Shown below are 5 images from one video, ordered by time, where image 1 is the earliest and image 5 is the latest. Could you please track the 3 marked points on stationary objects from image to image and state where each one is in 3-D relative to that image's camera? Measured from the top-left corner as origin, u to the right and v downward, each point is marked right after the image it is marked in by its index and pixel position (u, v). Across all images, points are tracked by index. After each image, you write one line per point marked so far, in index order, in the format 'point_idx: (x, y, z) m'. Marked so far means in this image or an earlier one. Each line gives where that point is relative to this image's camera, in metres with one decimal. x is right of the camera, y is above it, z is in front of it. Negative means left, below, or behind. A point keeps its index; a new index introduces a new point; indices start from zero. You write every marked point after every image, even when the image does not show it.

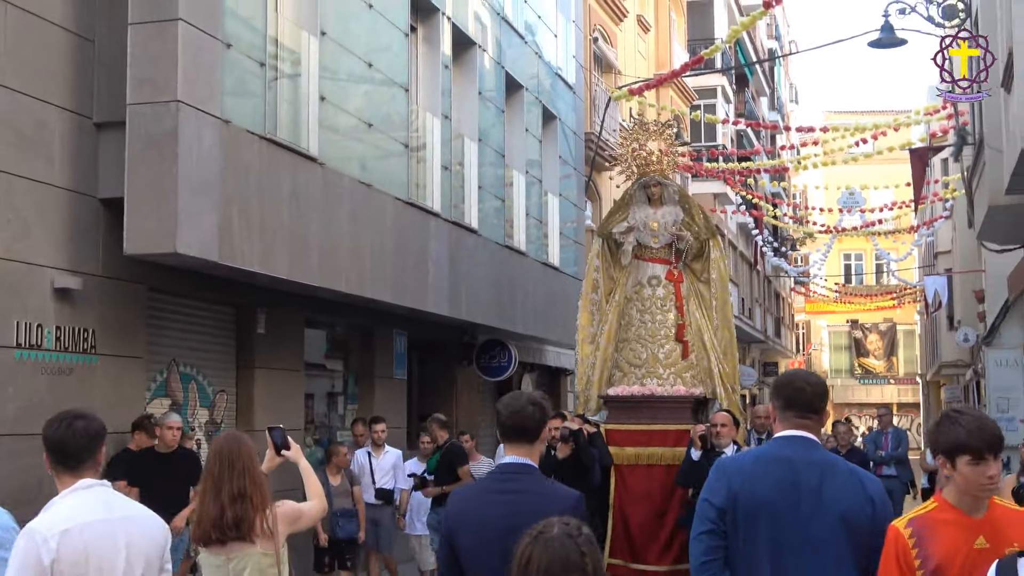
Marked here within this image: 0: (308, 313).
0: (-1.8, -0.3, +10.6) m
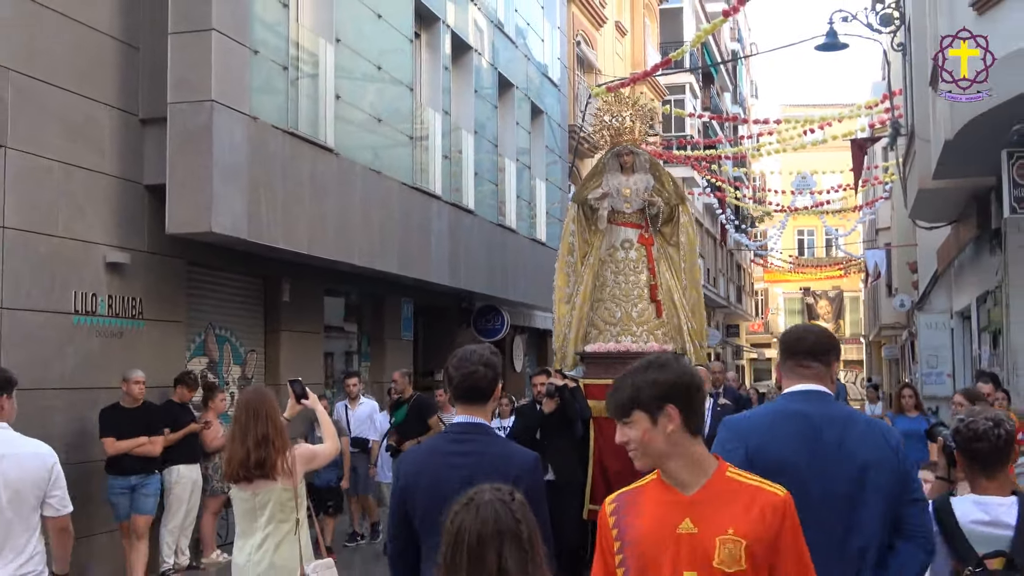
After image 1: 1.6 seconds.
0: (-1.9, 0.0, +11.7) m
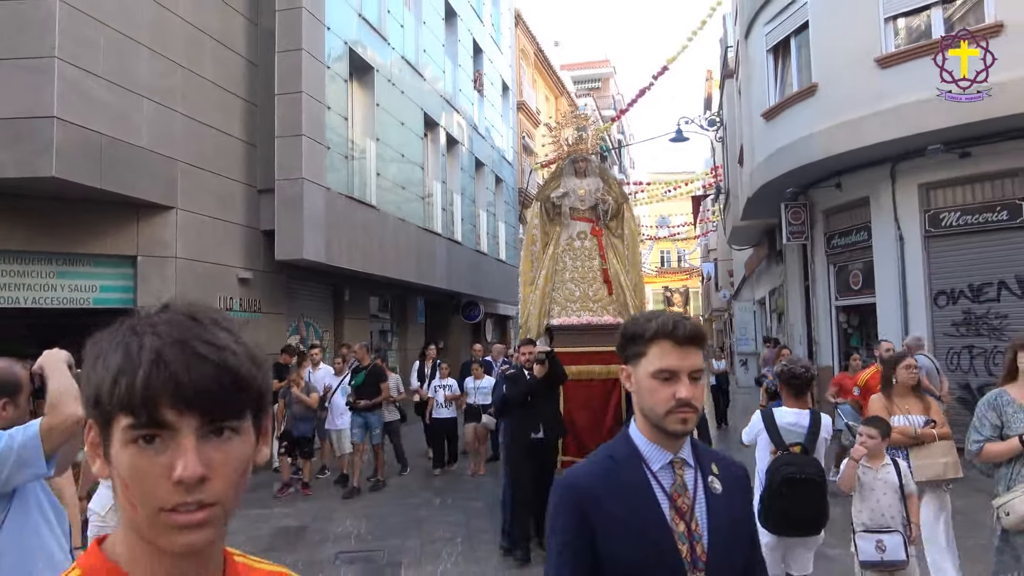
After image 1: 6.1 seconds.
0: (-2.5, 0.0, +17.0) m
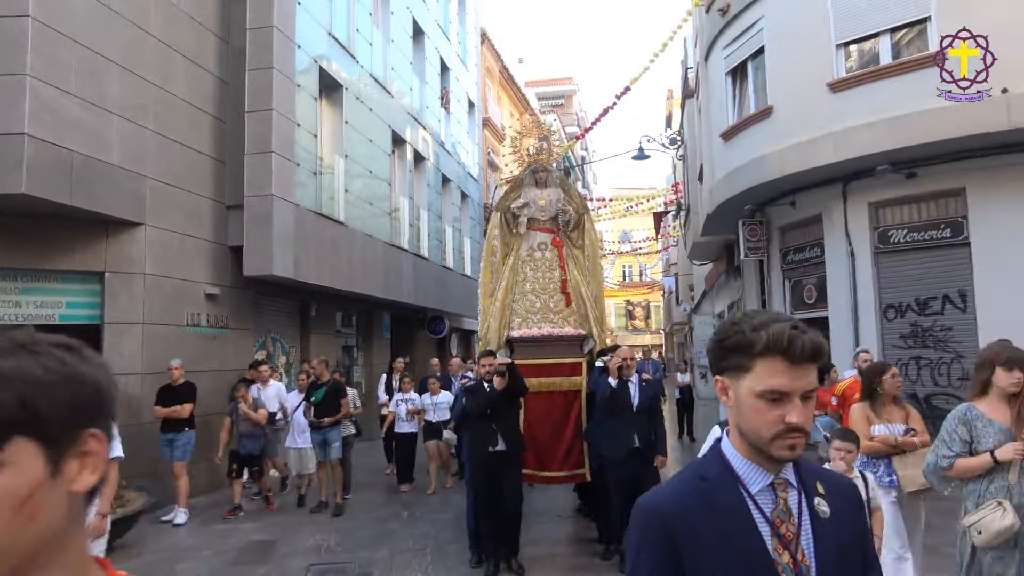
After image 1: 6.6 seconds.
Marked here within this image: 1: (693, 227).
0: (-3.2, -0.3, +17.2) m
1: (+3.3, +1.2, +17.6) m
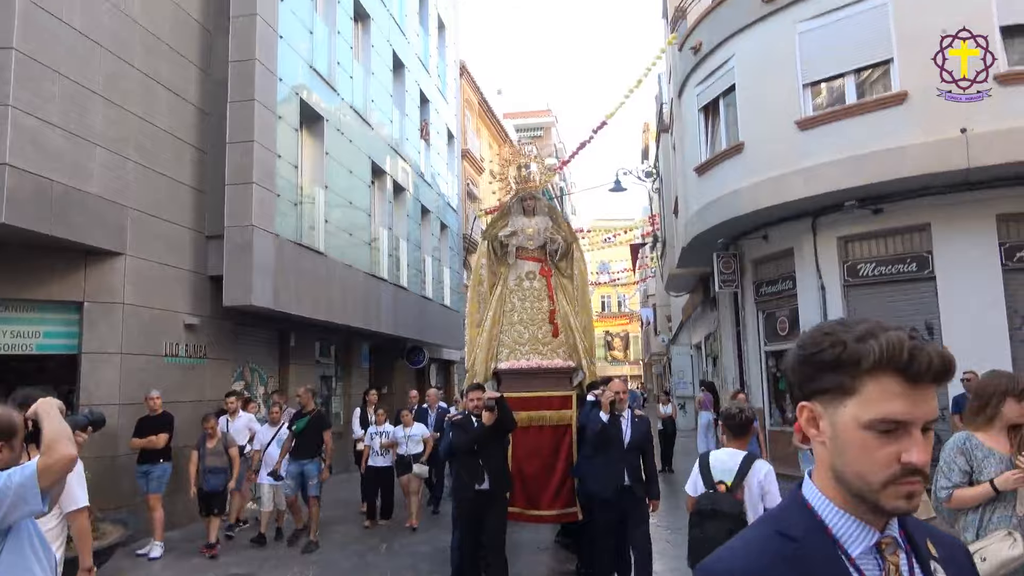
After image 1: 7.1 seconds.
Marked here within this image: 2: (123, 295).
0: (-3.5, -0.8, +17.2) m
1: (+2.9, +0.6, +17.8) m
2: (-5.0, -0.1, +12.7) m
